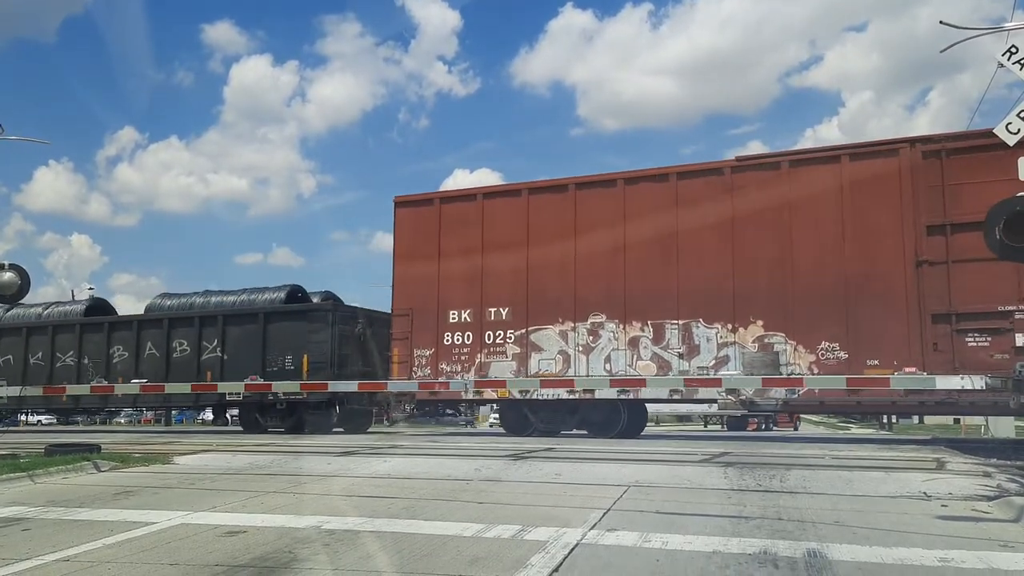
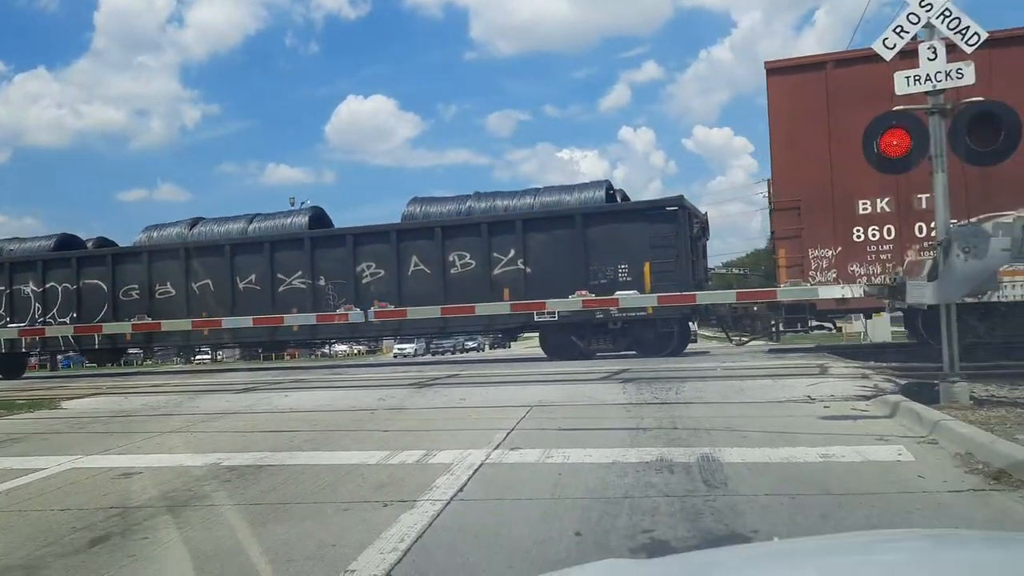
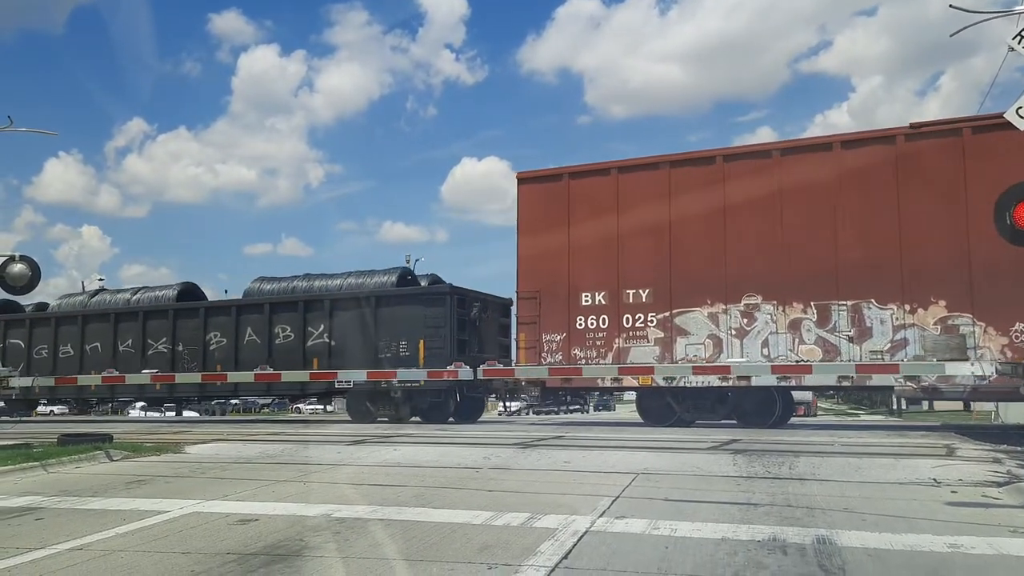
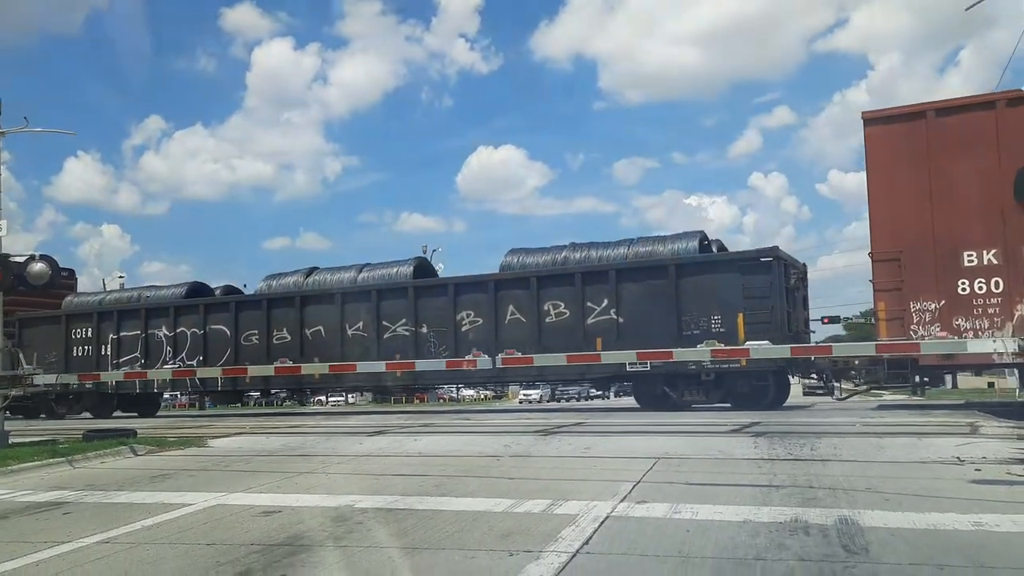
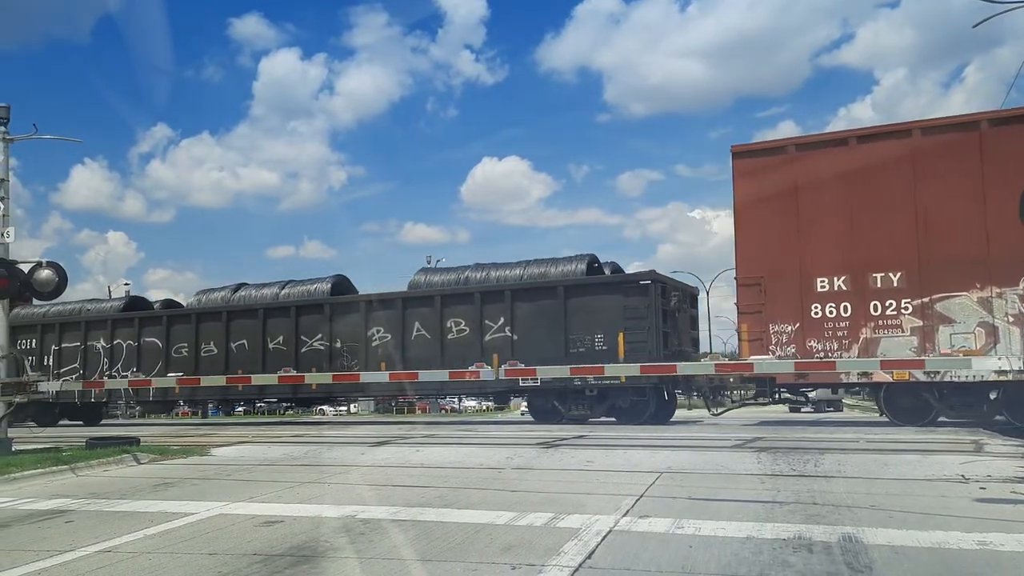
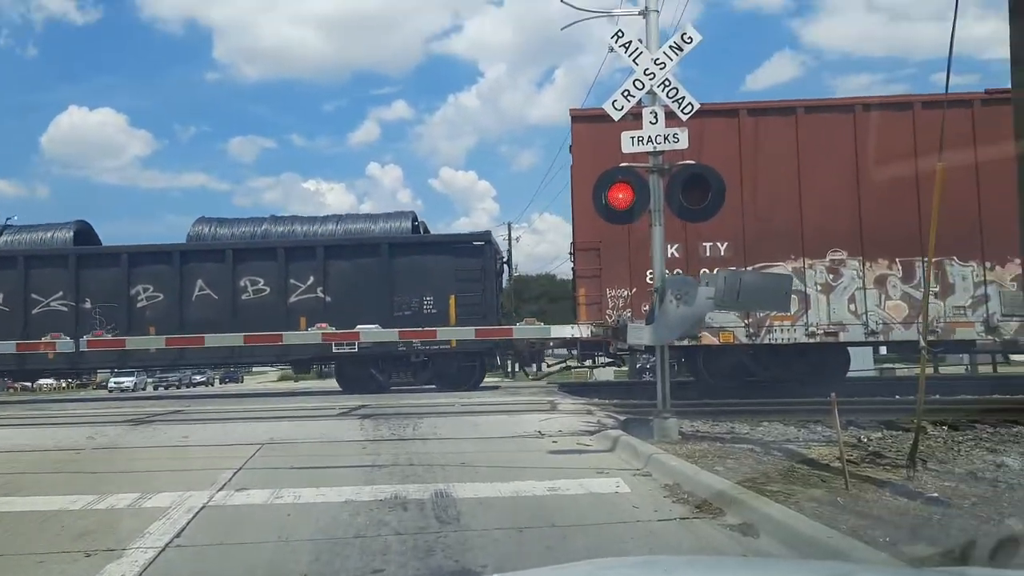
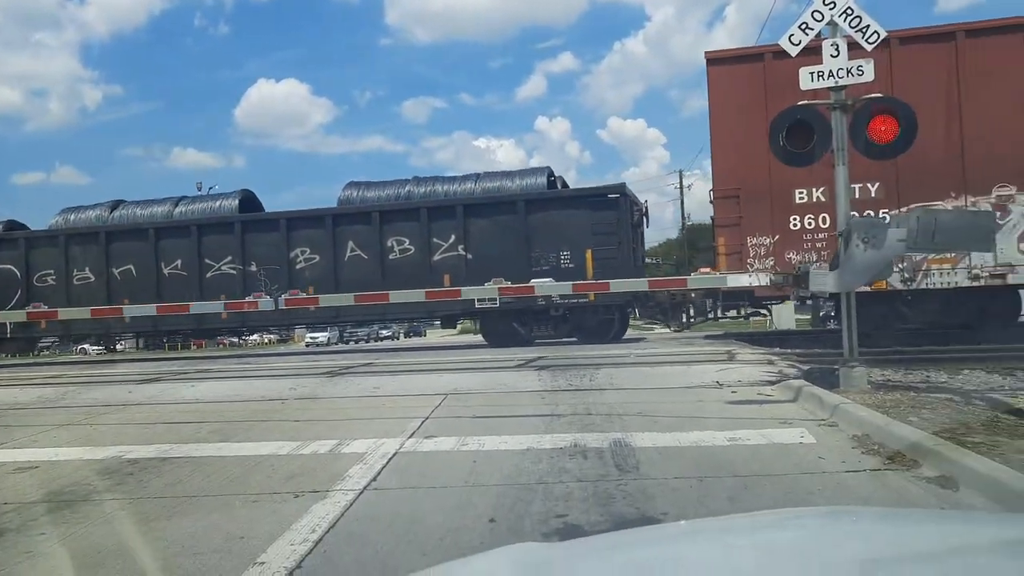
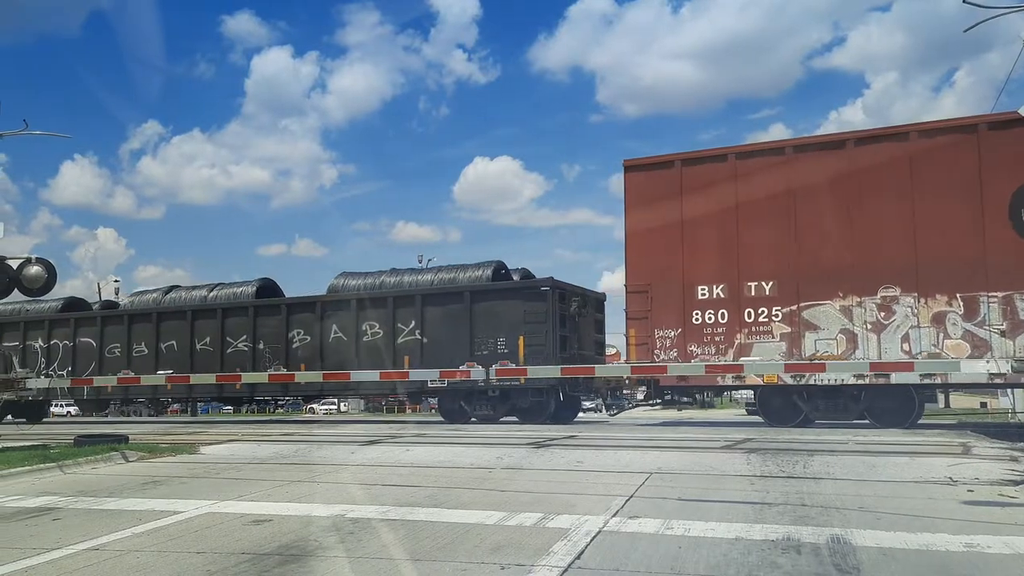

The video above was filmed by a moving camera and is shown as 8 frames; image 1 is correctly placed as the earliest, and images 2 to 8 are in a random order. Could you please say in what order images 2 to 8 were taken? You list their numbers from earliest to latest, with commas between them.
3, 8, 5, 4, 2, 7, 6
